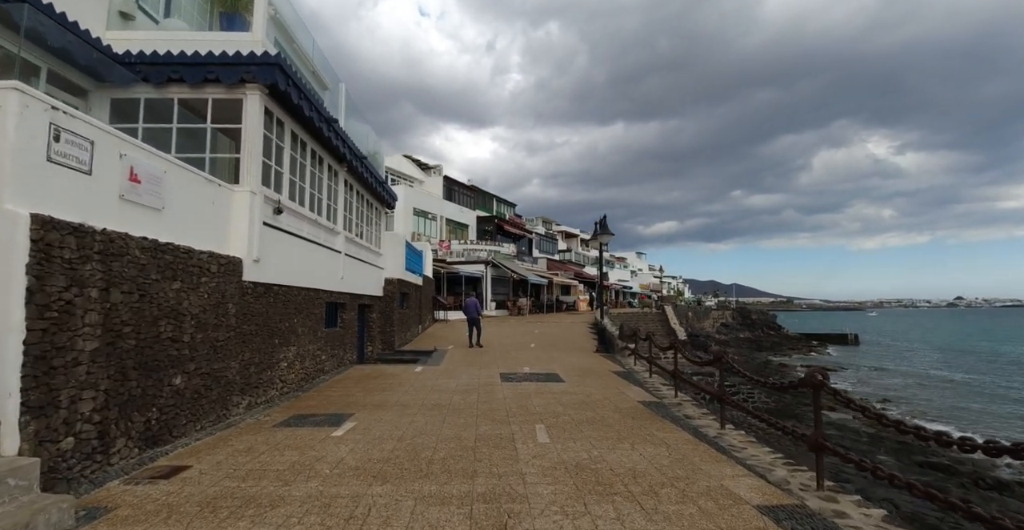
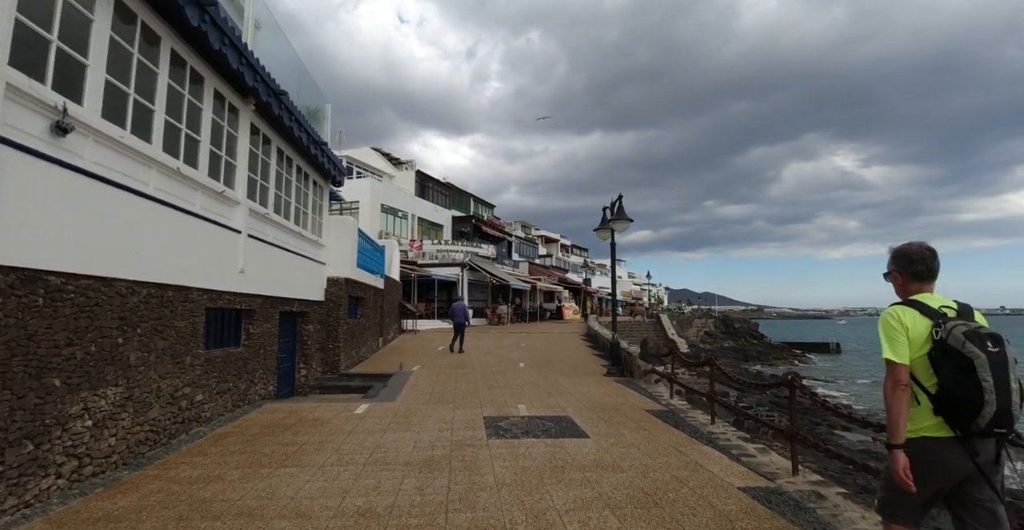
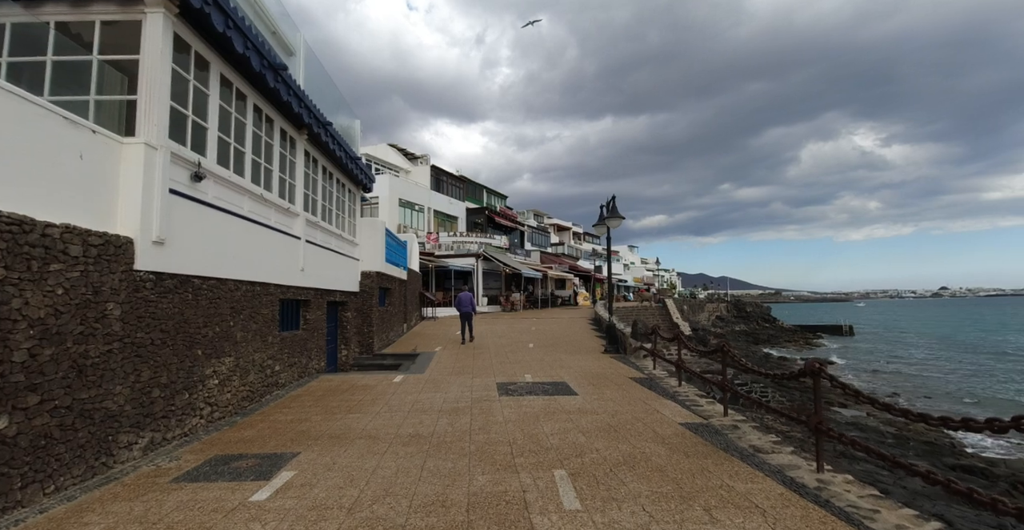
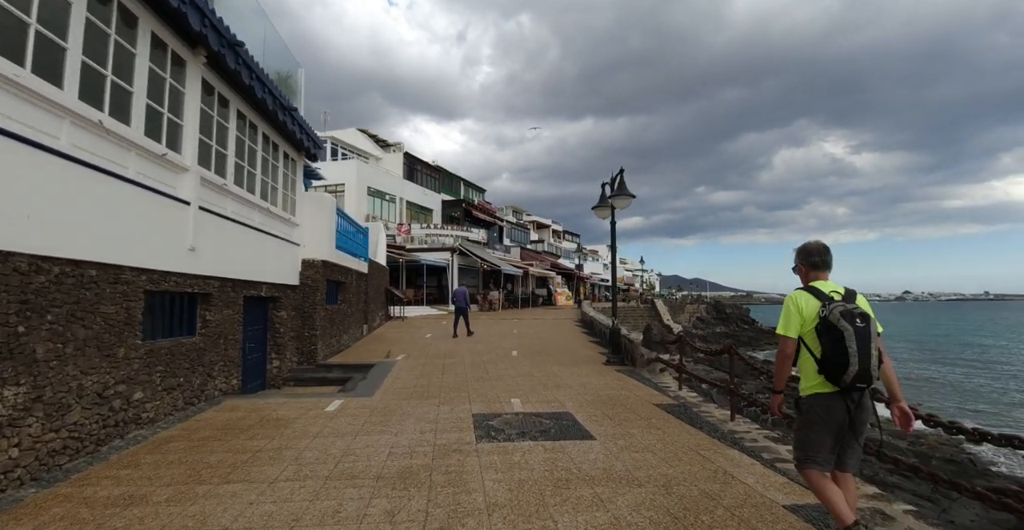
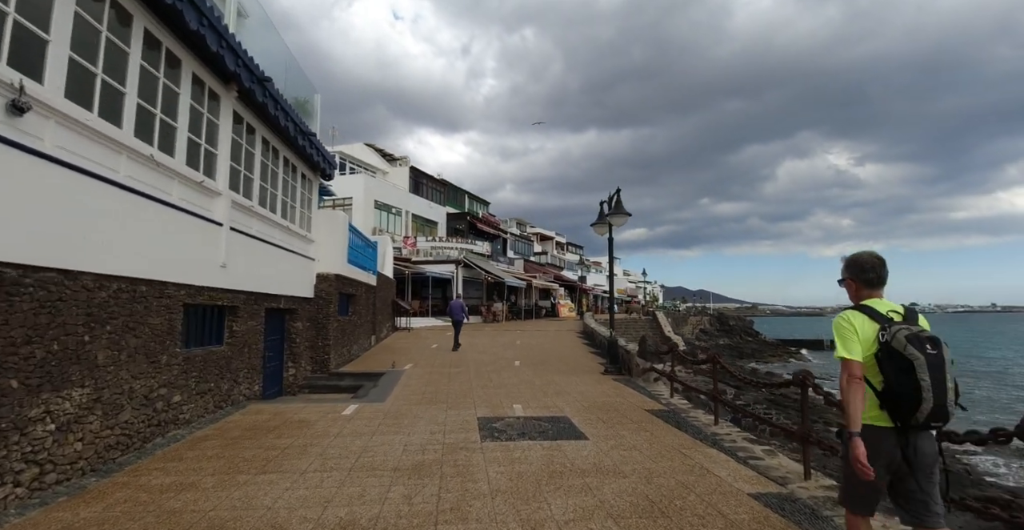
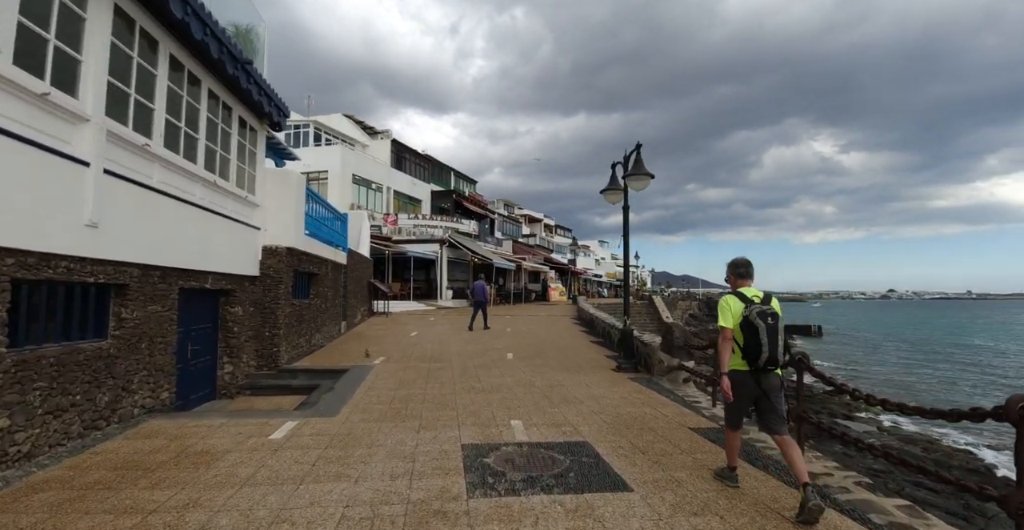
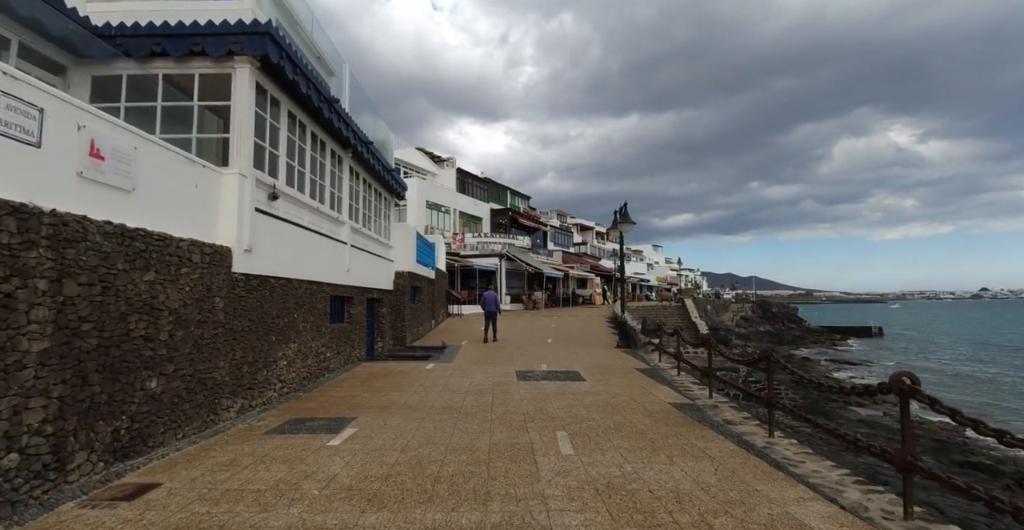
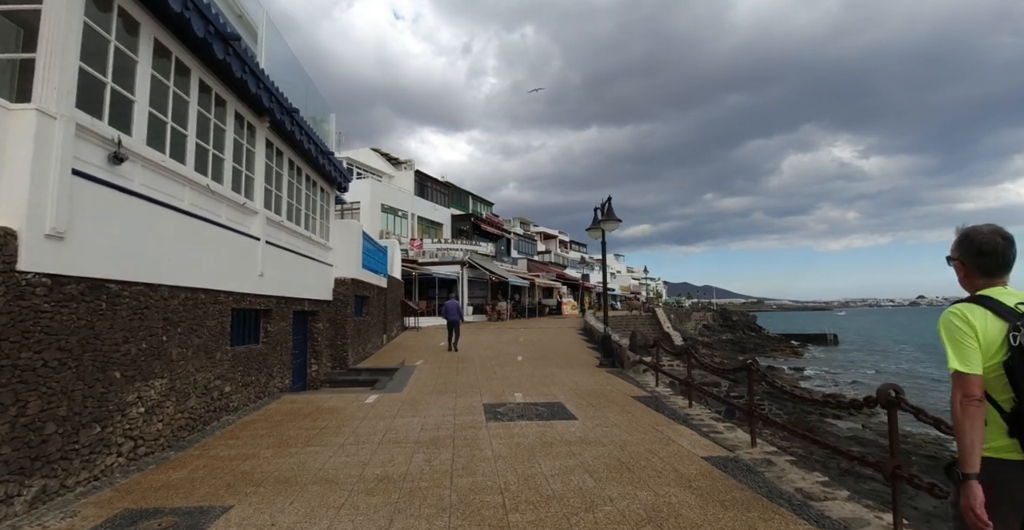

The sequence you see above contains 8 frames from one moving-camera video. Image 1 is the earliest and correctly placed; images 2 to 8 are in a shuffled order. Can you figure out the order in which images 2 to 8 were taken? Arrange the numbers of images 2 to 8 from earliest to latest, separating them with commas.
7, 3, 8, 2, 5, 4, 6
